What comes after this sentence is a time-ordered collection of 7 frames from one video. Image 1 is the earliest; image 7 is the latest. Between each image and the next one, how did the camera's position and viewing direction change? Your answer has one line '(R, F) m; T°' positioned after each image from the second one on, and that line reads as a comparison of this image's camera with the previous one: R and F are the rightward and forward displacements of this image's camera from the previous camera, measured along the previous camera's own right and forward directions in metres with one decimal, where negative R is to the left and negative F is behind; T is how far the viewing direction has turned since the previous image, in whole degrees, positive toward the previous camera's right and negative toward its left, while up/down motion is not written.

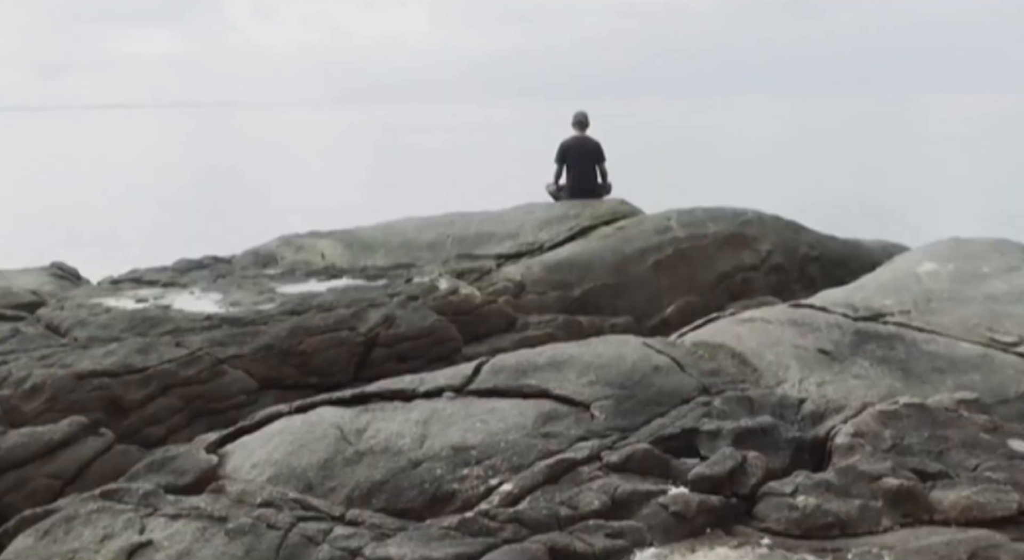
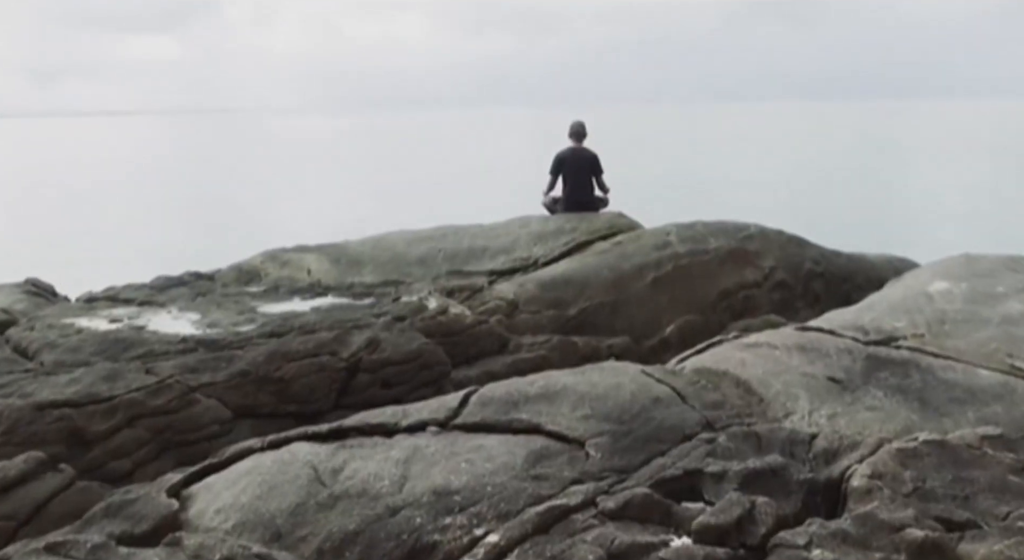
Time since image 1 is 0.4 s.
(0.0, +0.4) m; 0°
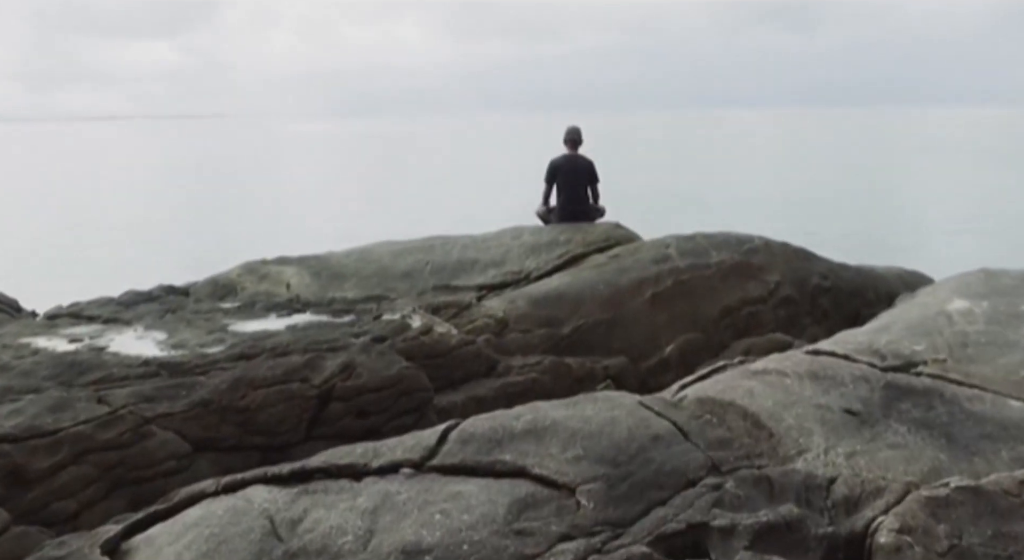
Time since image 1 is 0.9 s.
(+0.1, +0.6) m; 0°
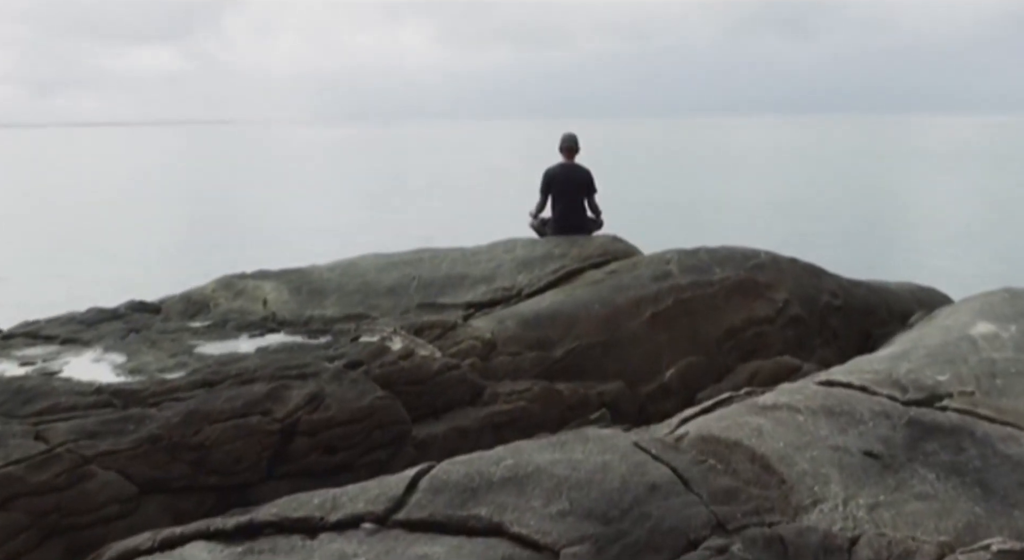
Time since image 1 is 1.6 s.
(+0.1, +0.6) m; 0°
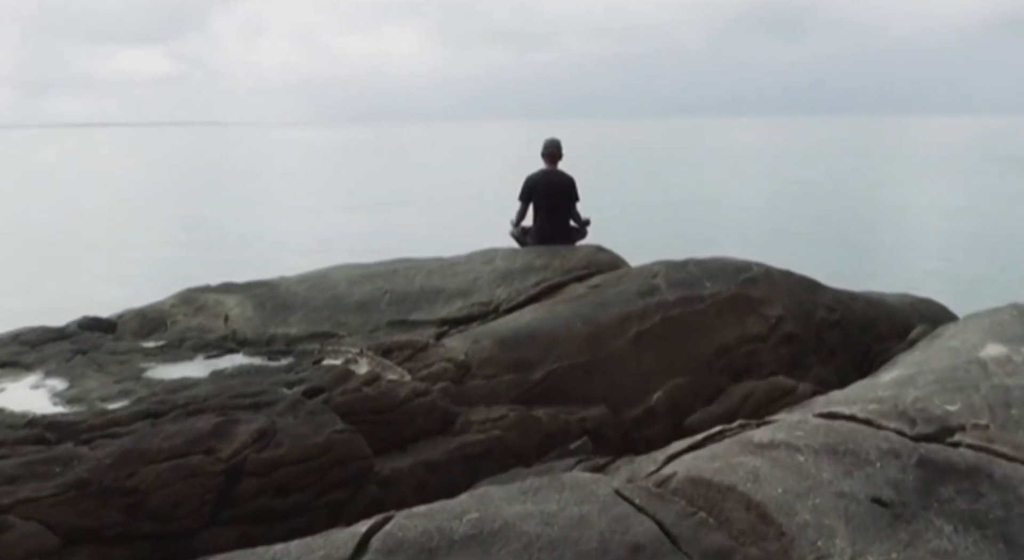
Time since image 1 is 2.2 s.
(+0.1, +0.6) m; +1°
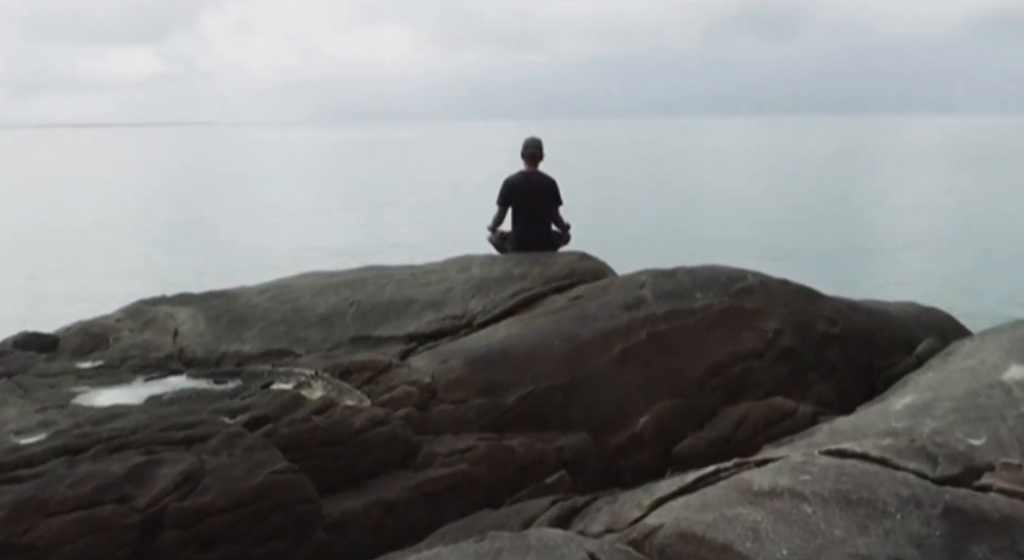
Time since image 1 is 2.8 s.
(+0.1, +0.8) m; 0°
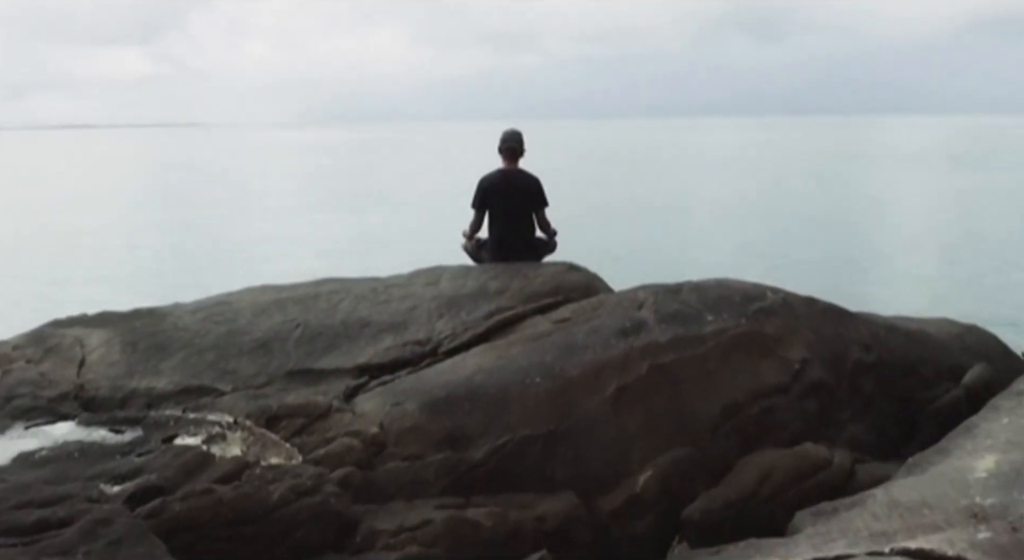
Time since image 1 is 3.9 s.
(+0.1, +1.4) m; 0°
